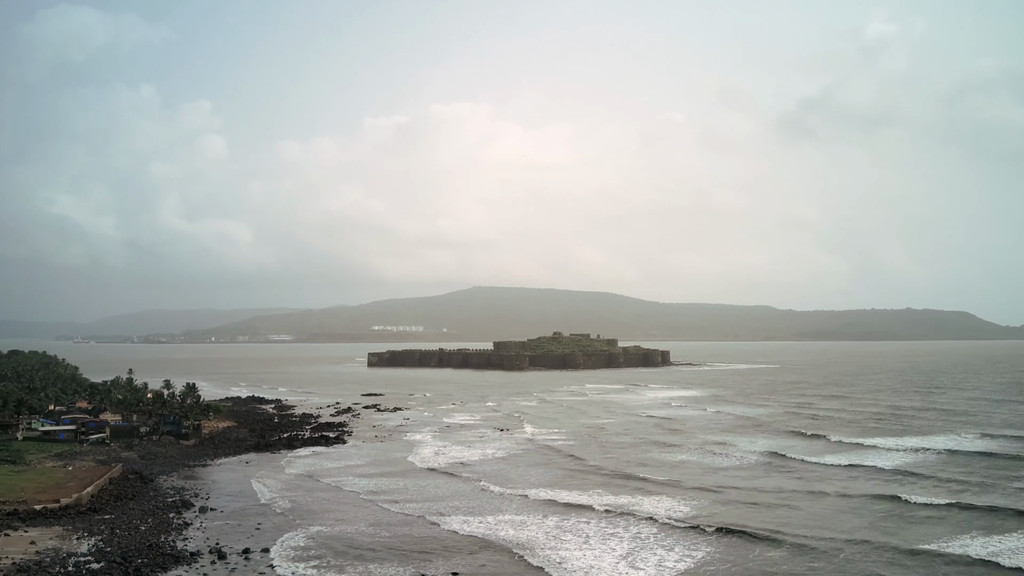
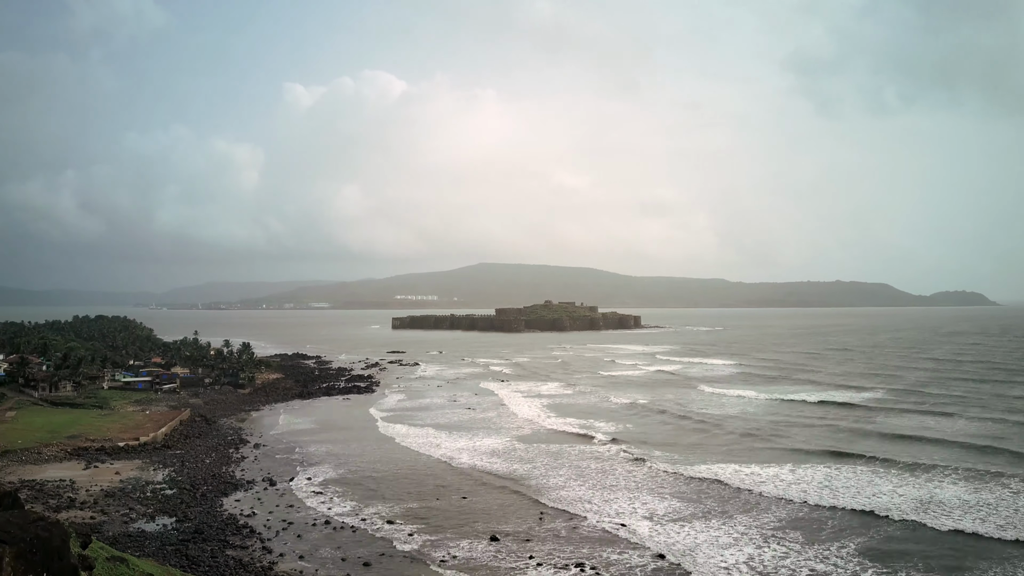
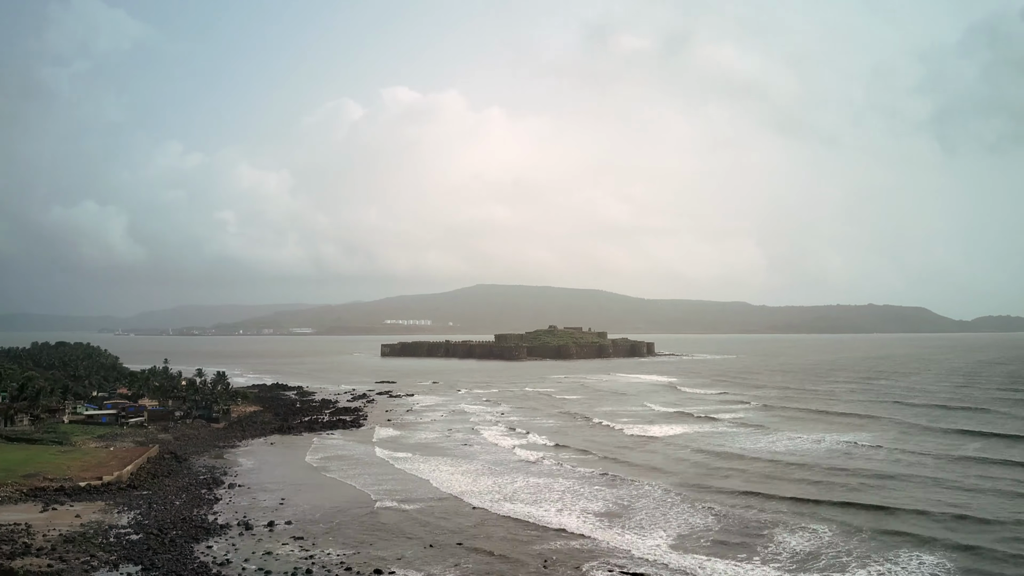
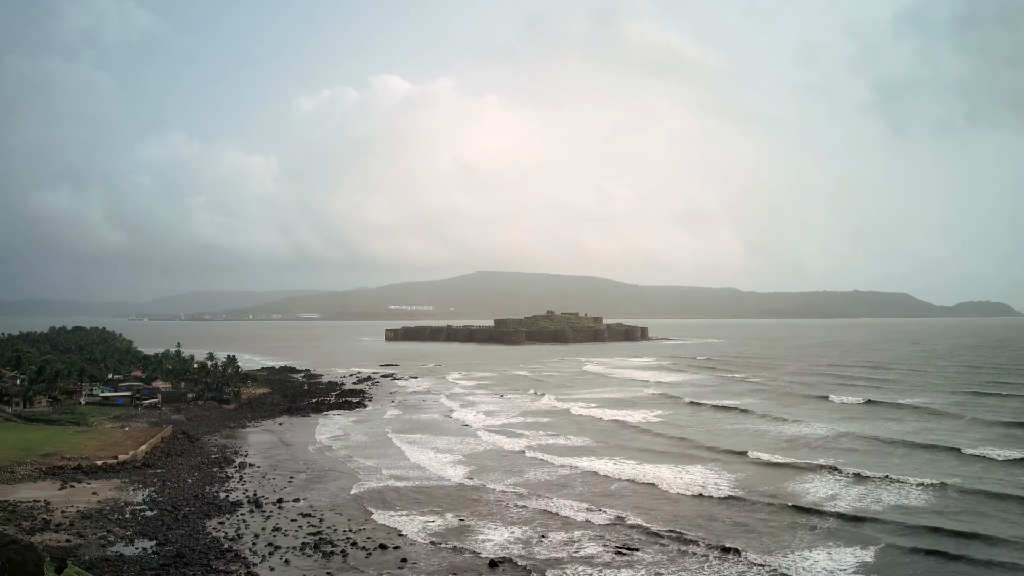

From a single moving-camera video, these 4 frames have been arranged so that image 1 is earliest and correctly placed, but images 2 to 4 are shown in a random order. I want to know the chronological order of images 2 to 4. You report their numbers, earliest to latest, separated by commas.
3, 4, 2
